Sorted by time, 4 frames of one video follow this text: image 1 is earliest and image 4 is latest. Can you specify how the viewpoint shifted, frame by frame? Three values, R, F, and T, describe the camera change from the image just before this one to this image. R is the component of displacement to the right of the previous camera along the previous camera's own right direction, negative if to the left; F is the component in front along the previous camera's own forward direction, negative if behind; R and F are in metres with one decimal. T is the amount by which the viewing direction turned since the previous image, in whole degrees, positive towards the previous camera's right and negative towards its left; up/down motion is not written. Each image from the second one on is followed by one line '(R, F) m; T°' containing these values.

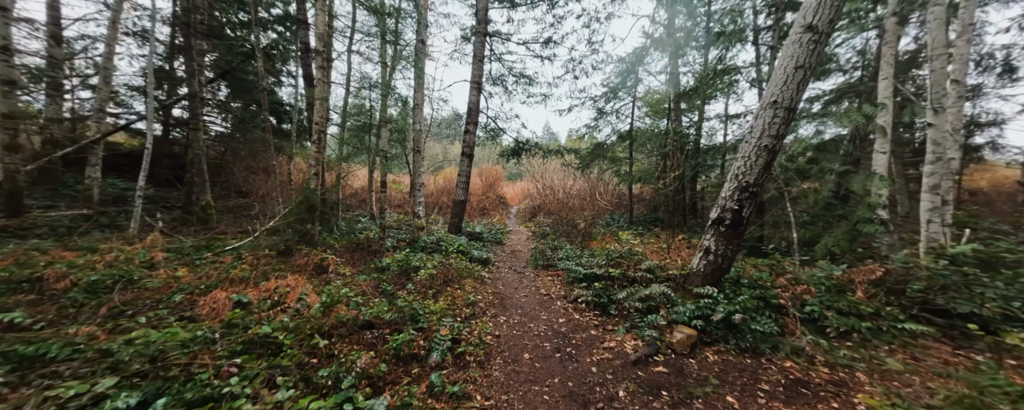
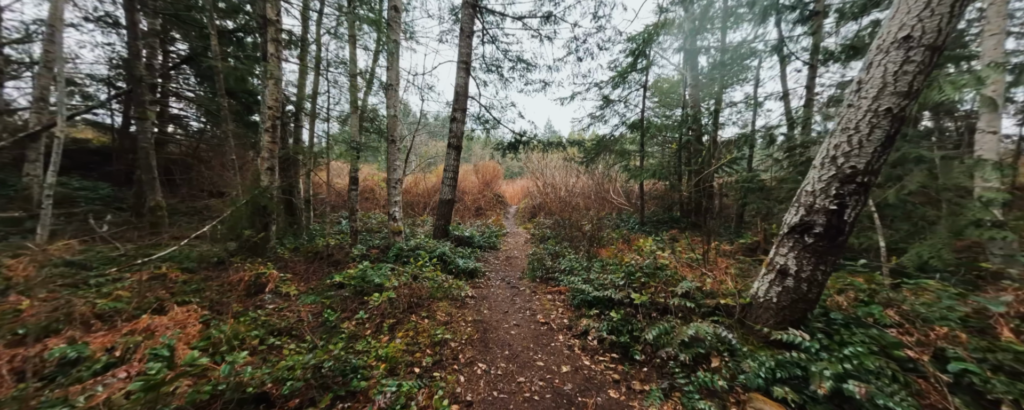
(+0.2, +1.3) m; 0°
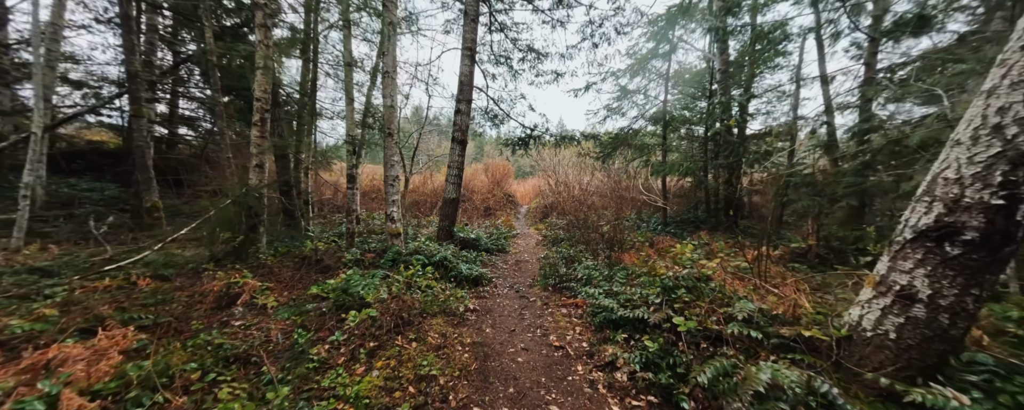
(+0.1, +0.7) m; -2°
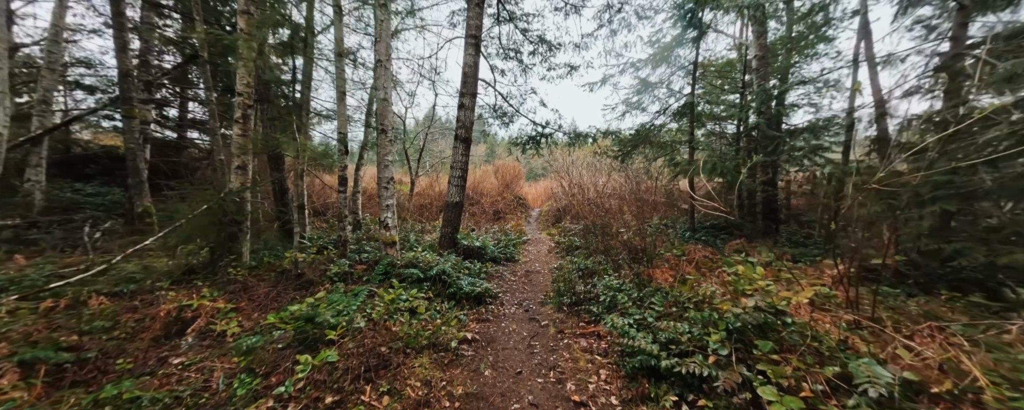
(+0.1, +0.8) m; -2°
